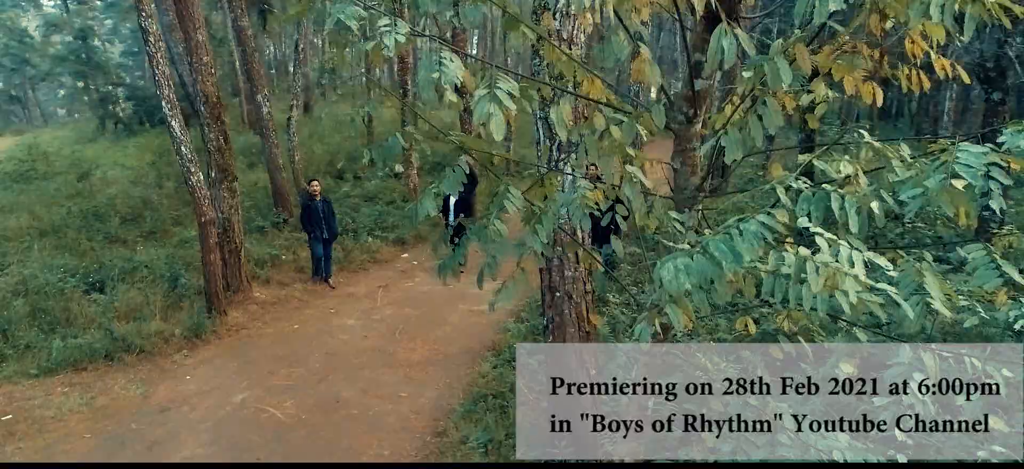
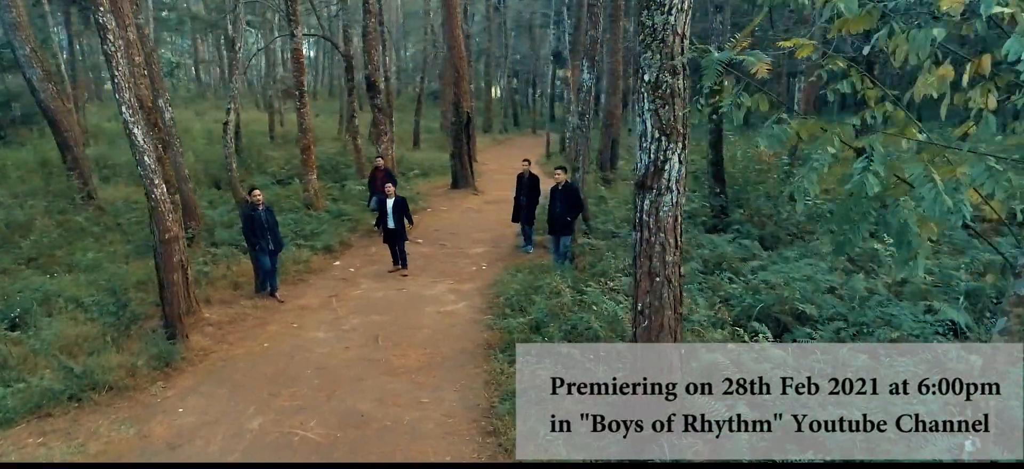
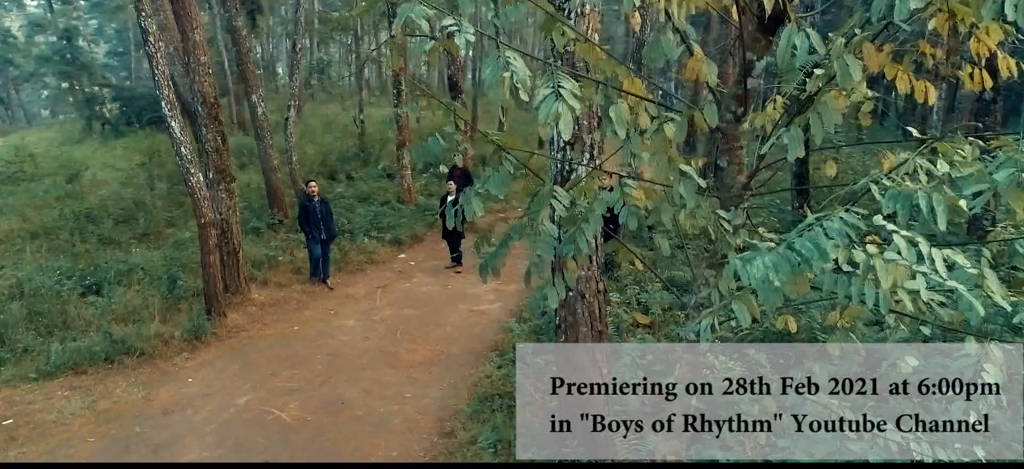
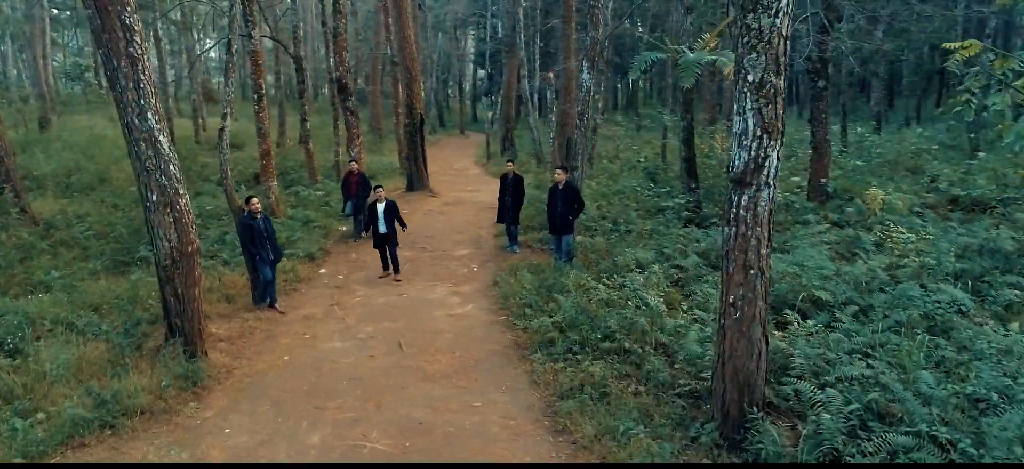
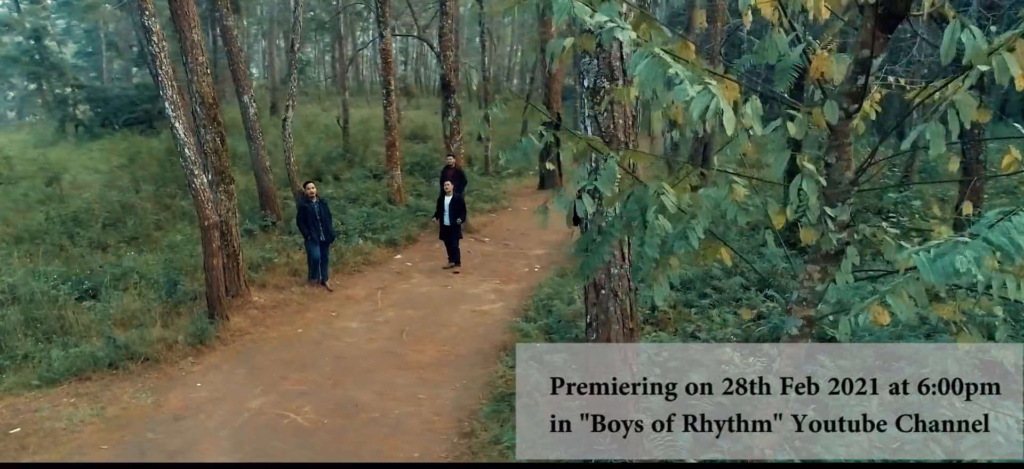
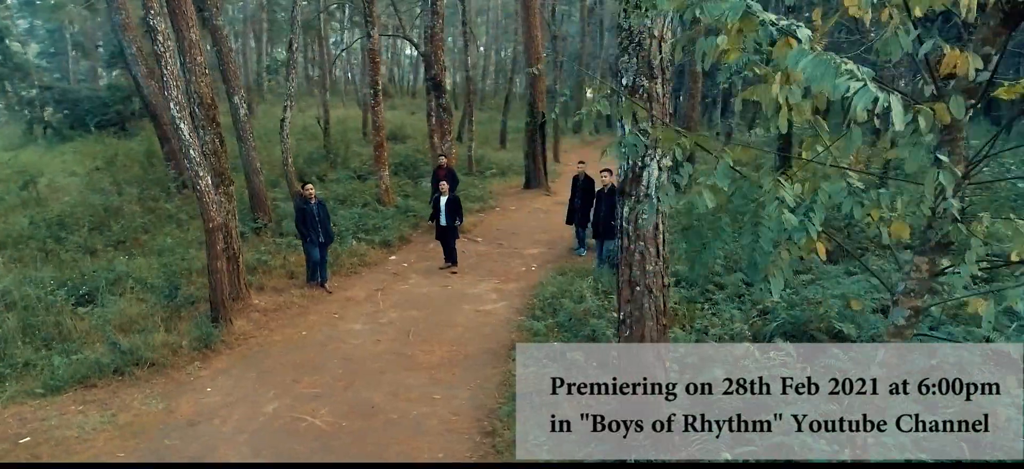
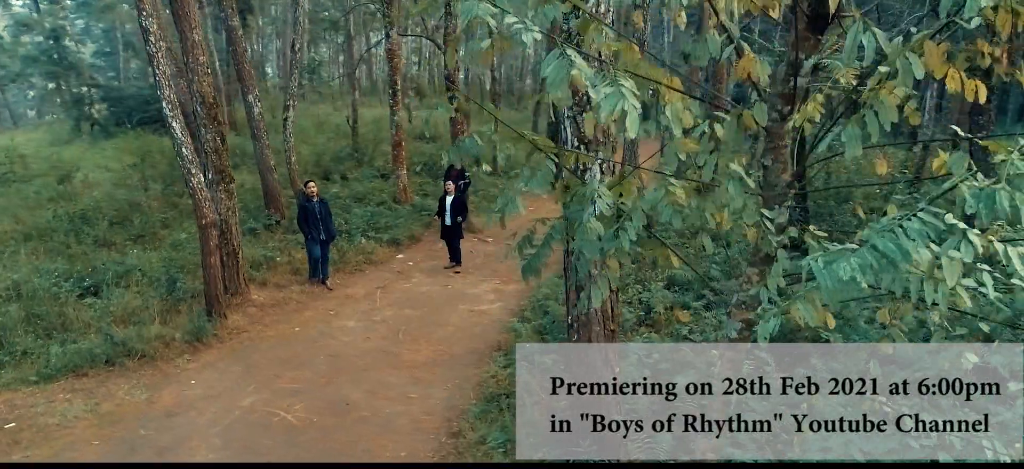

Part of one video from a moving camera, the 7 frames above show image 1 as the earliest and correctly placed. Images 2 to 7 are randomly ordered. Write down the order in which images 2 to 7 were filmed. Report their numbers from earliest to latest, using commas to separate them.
3, 7, 5, 6, 2, 4
